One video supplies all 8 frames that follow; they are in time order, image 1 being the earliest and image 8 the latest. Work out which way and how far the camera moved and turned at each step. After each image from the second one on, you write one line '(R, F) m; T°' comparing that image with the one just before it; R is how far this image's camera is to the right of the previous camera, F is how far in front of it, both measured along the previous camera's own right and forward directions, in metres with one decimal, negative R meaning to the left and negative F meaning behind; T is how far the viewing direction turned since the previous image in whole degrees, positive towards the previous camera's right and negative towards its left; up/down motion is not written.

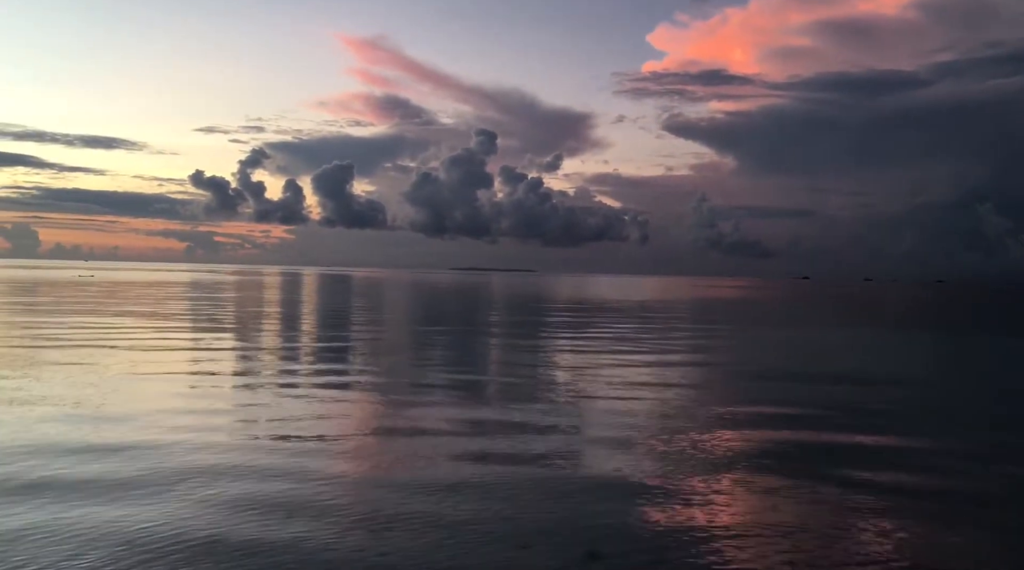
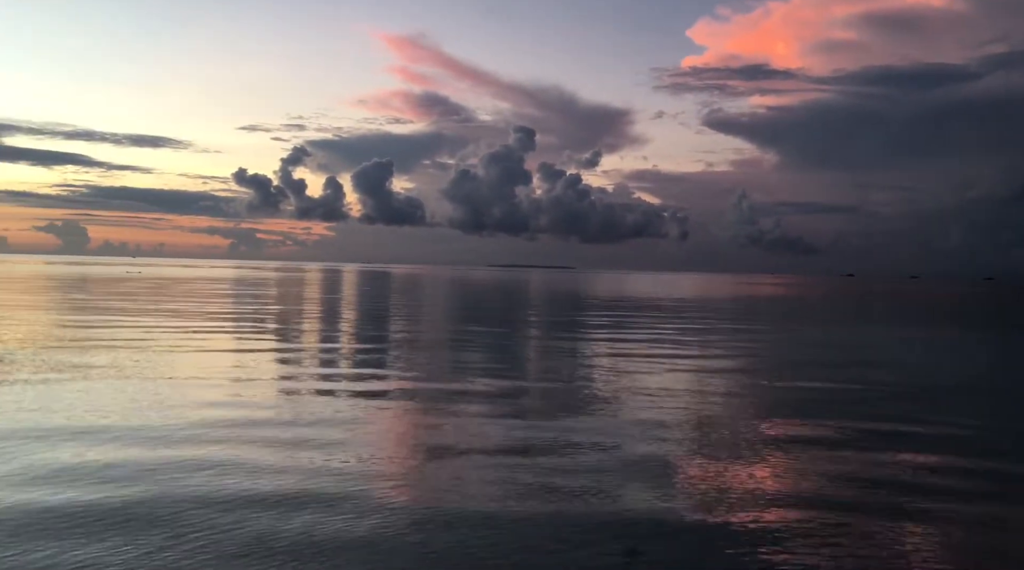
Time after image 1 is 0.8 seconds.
(+0.1, +0.2) m; -2°
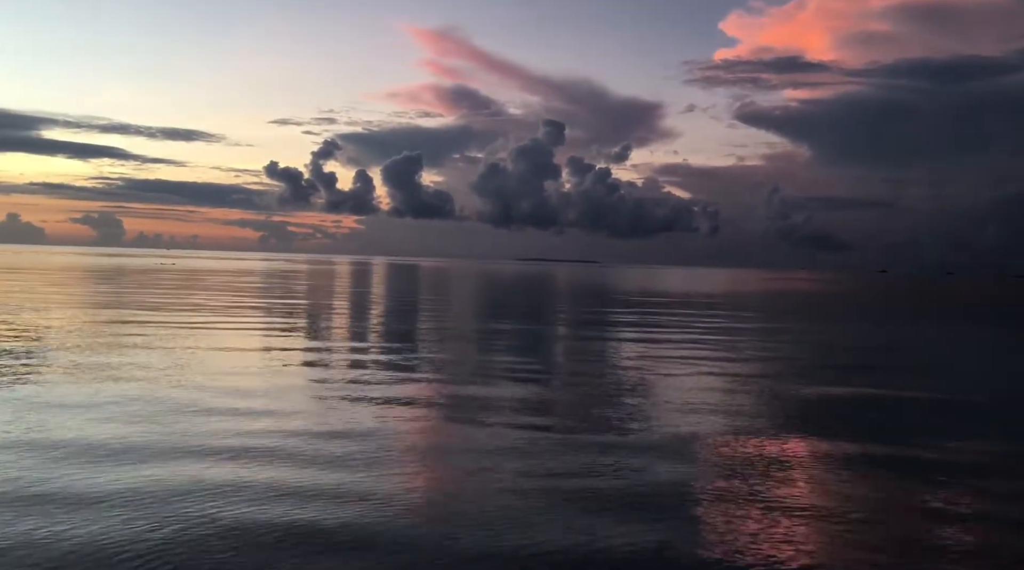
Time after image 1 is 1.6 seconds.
(0.0, +0.5) m; -2°
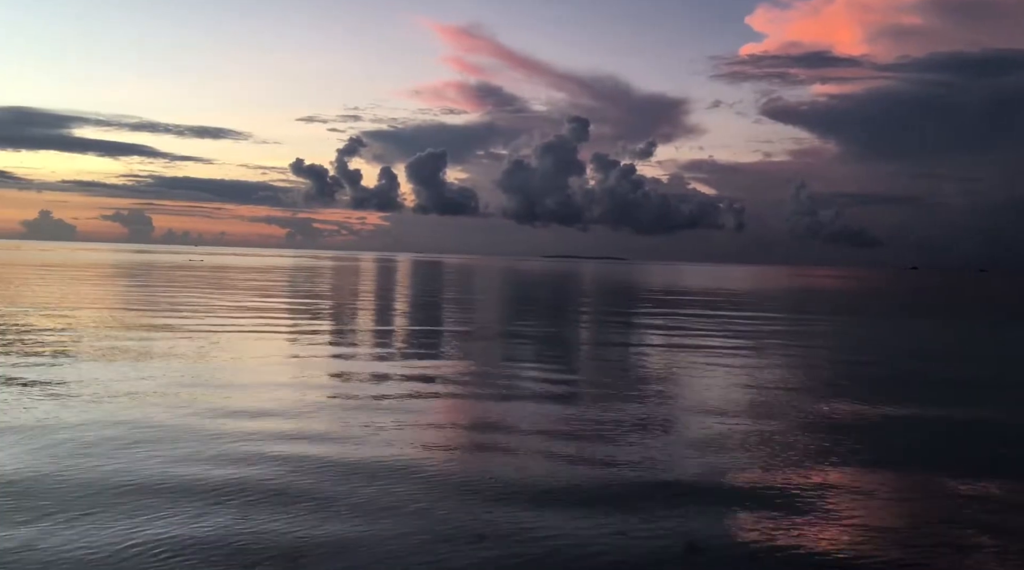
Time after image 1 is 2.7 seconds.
(0.0, +0.3) m; -1°
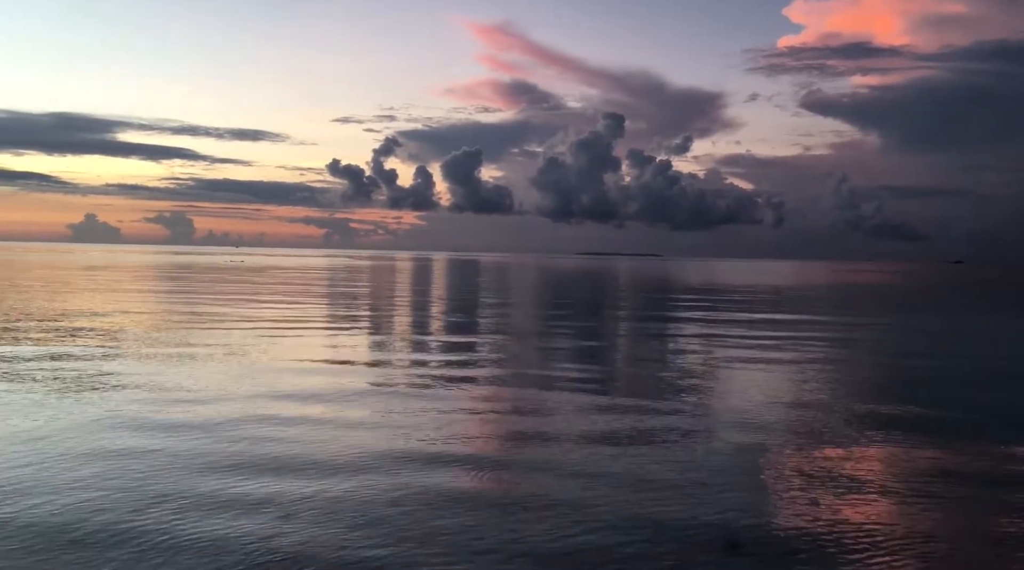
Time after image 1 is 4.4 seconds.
(0.0, +0.6) m; -2°
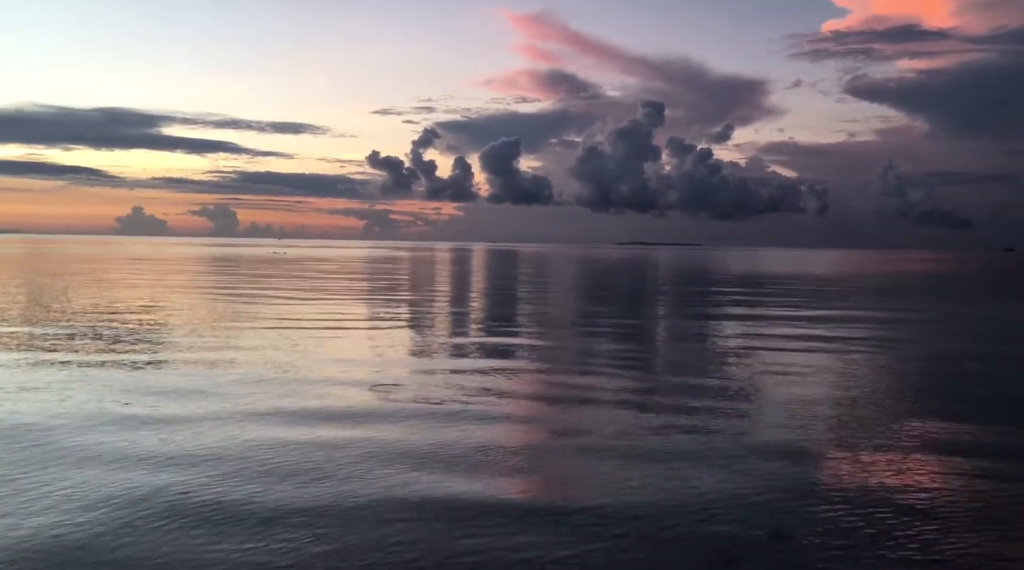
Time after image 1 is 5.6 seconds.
(0.0, +0.7) m; -2°
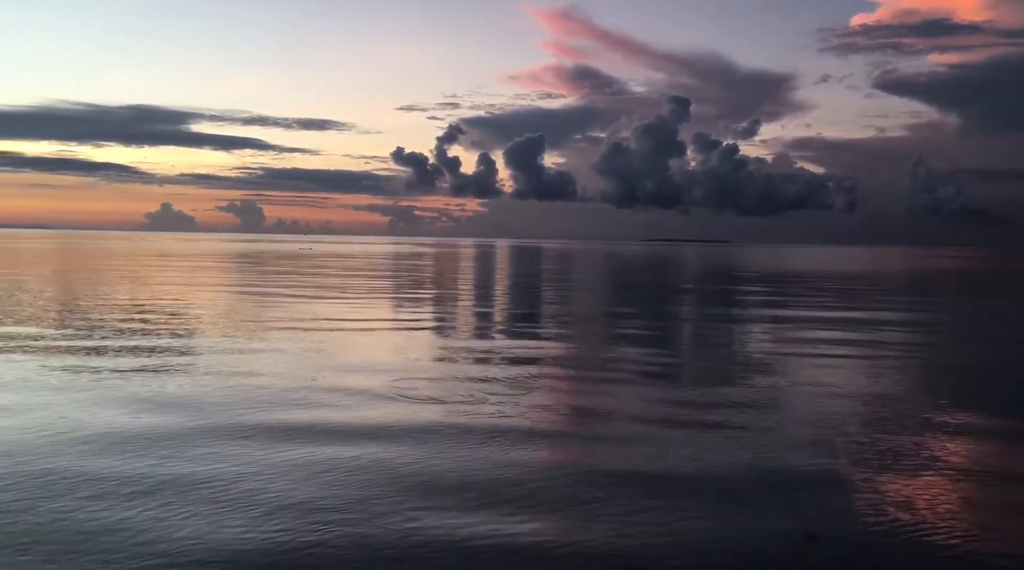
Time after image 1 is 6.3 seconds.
(-0.1, +0.2) m; -1°
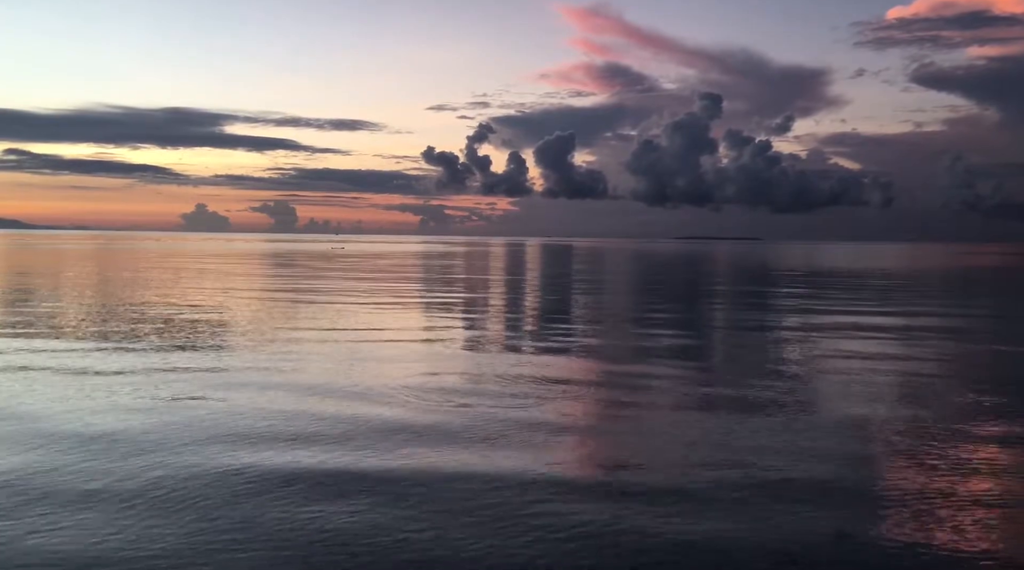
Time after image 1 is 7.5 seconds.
(0.0, +0.5) m; -2°
